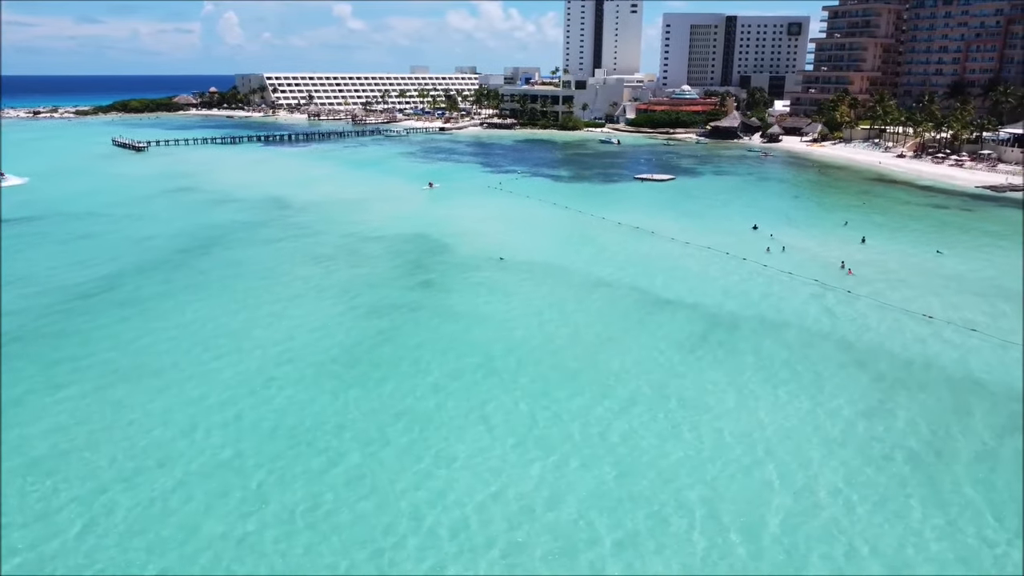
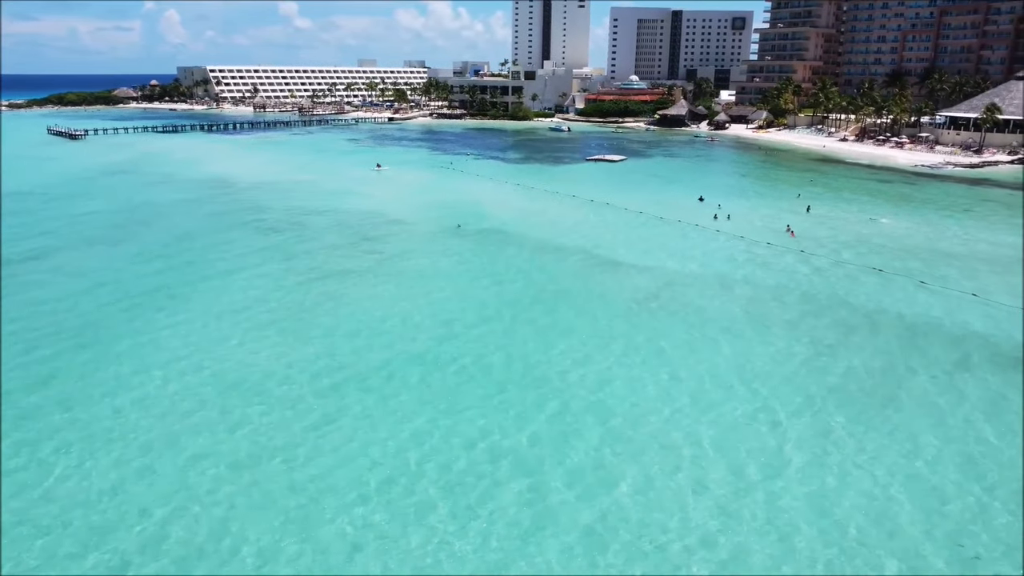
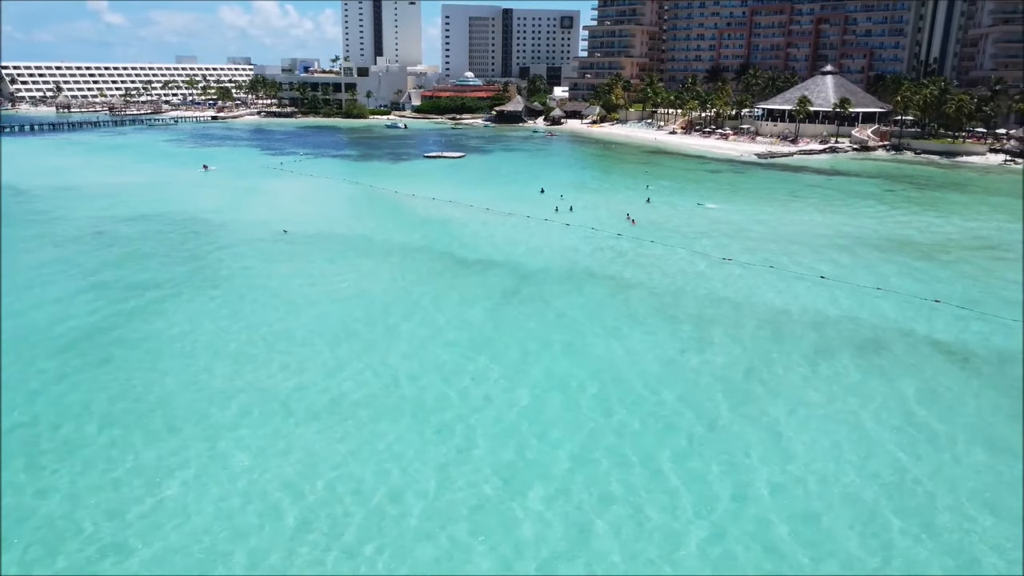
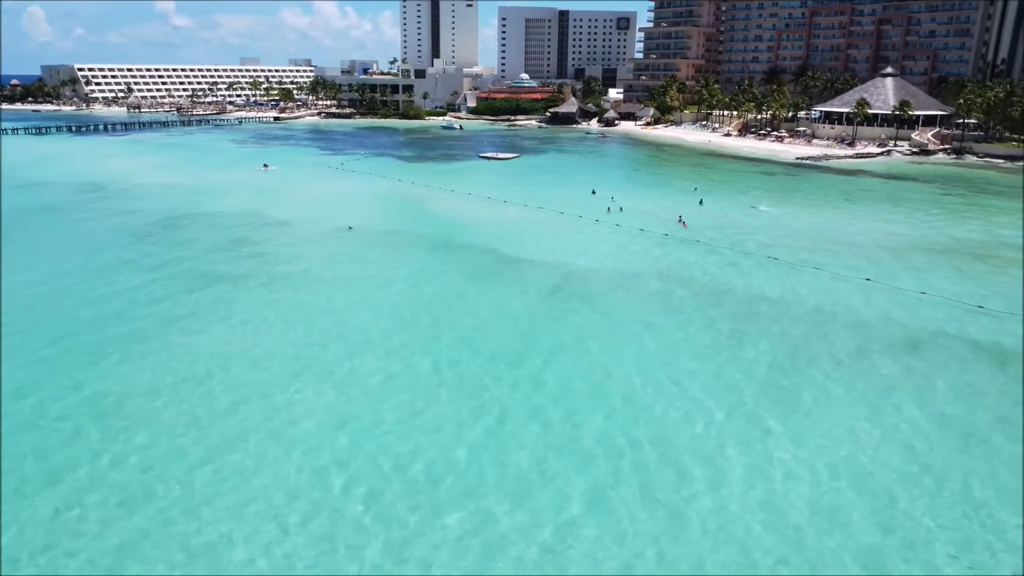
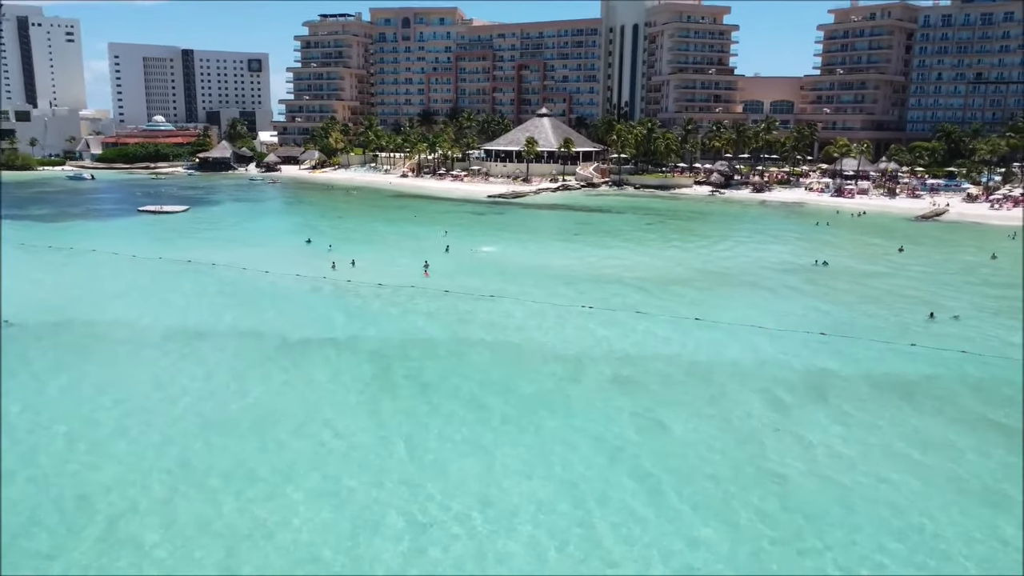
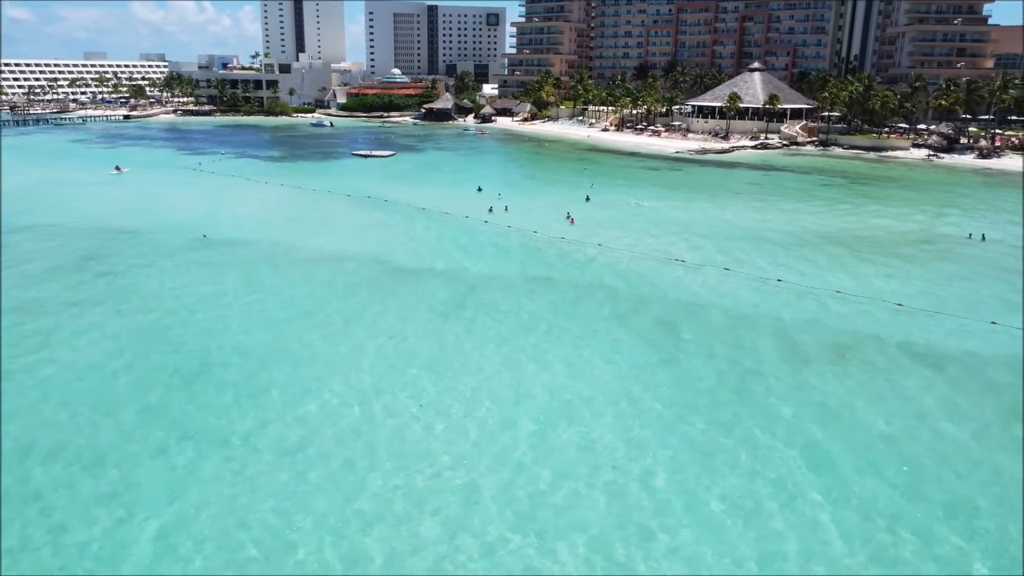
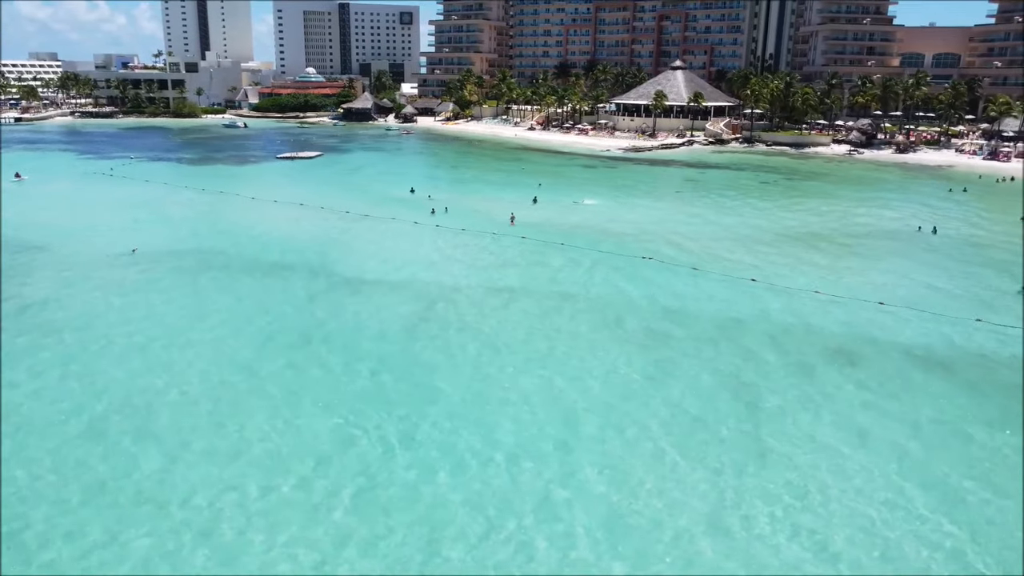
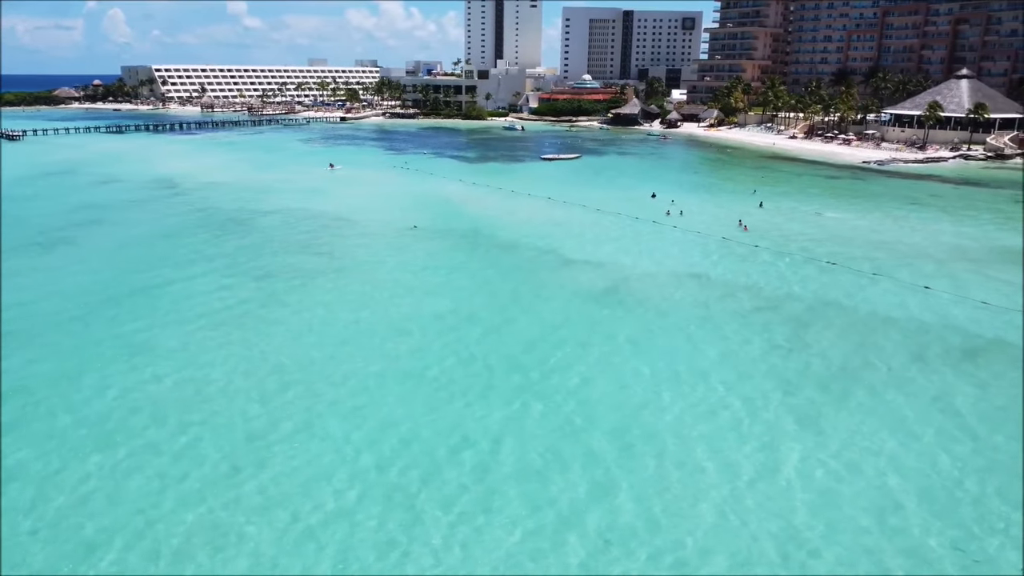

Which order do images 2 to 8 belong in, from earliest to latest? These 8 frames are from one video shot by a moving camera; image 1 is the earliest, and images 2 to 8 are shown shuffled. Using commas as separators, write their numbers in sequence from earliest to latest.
2, 8, 4, 3, 6, 7, 5
